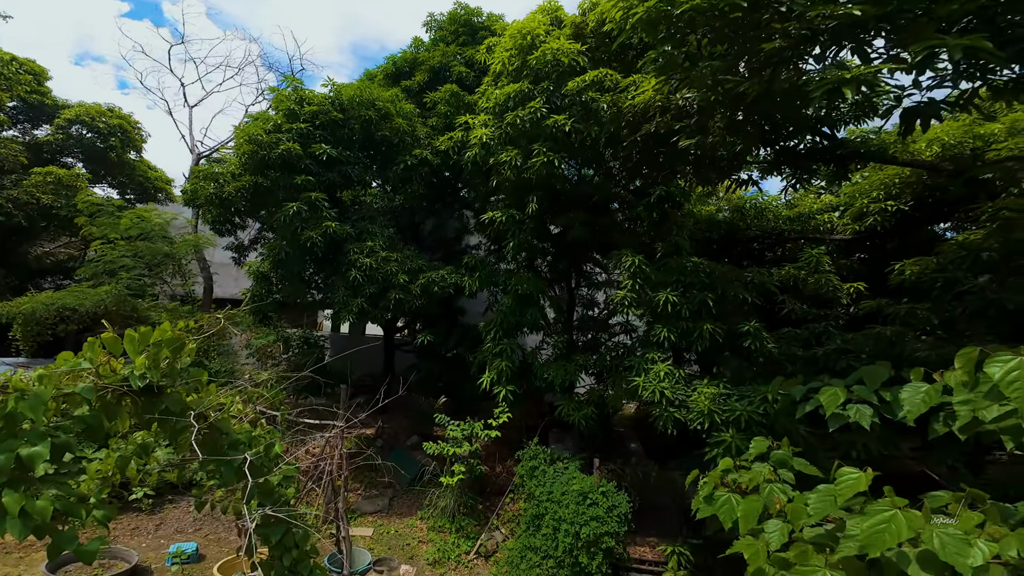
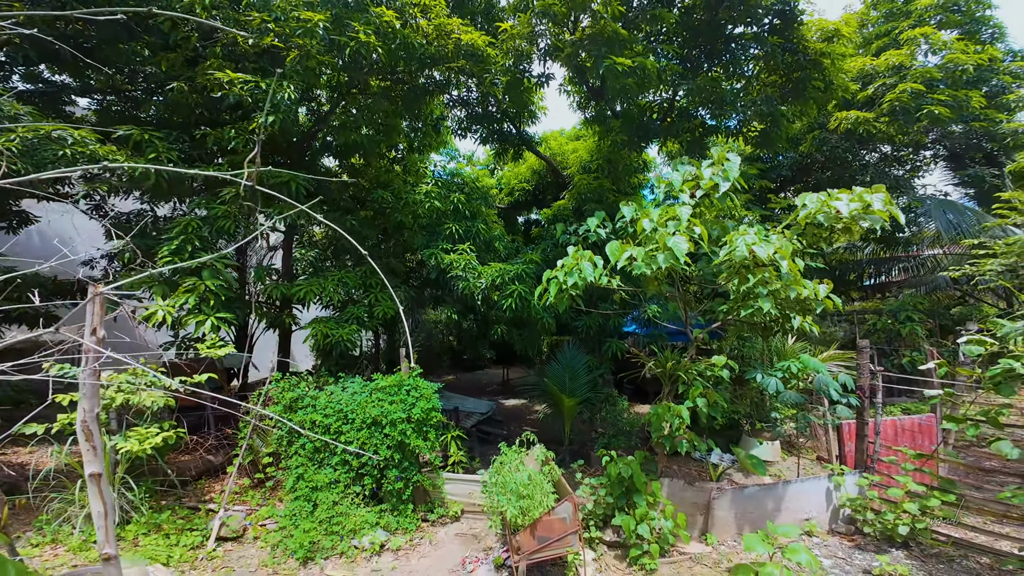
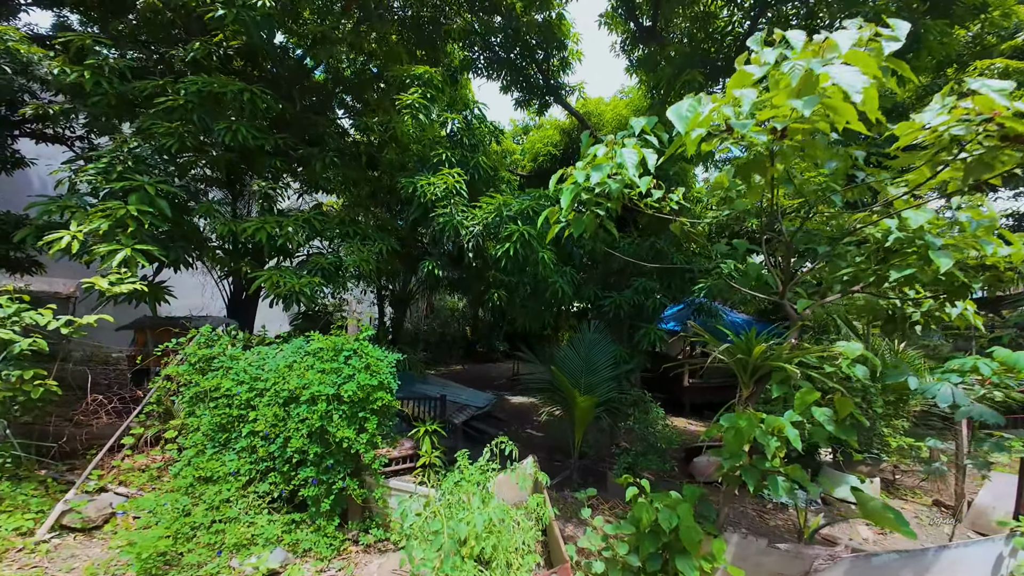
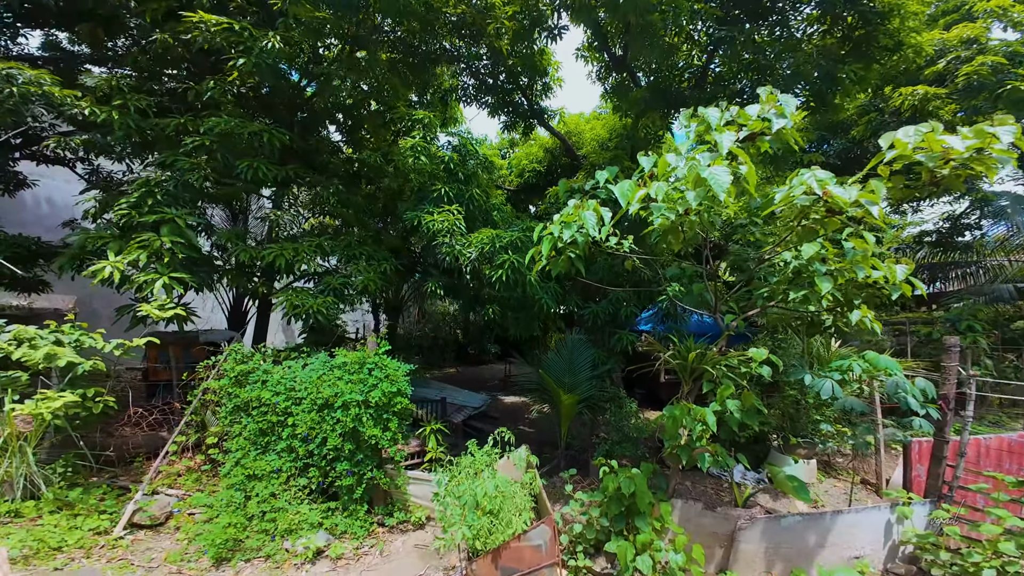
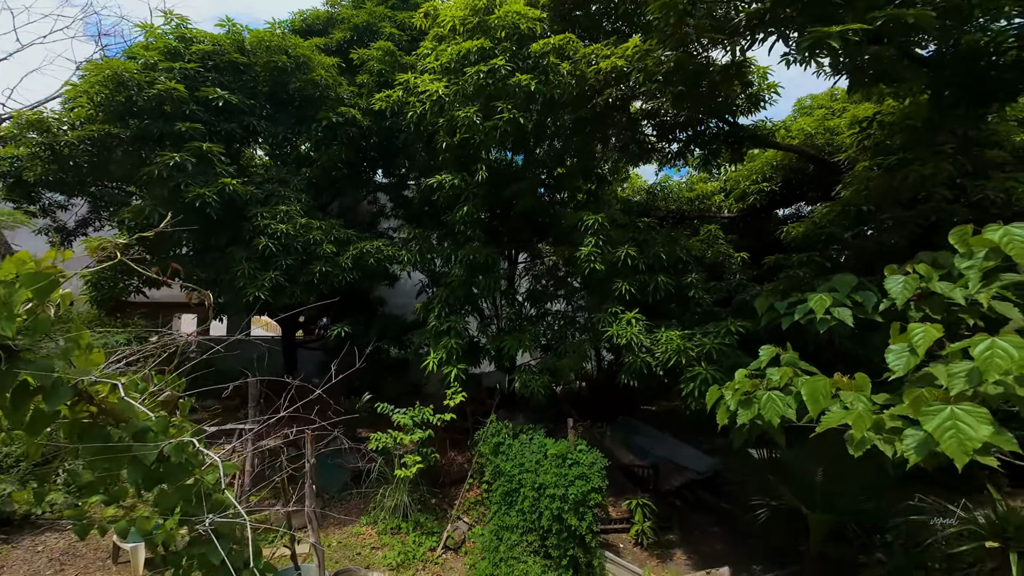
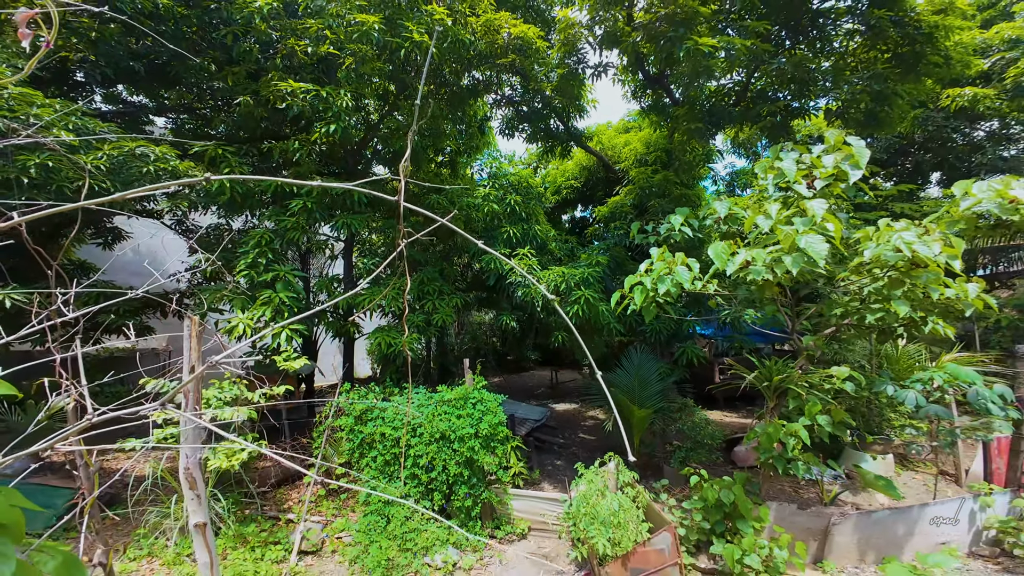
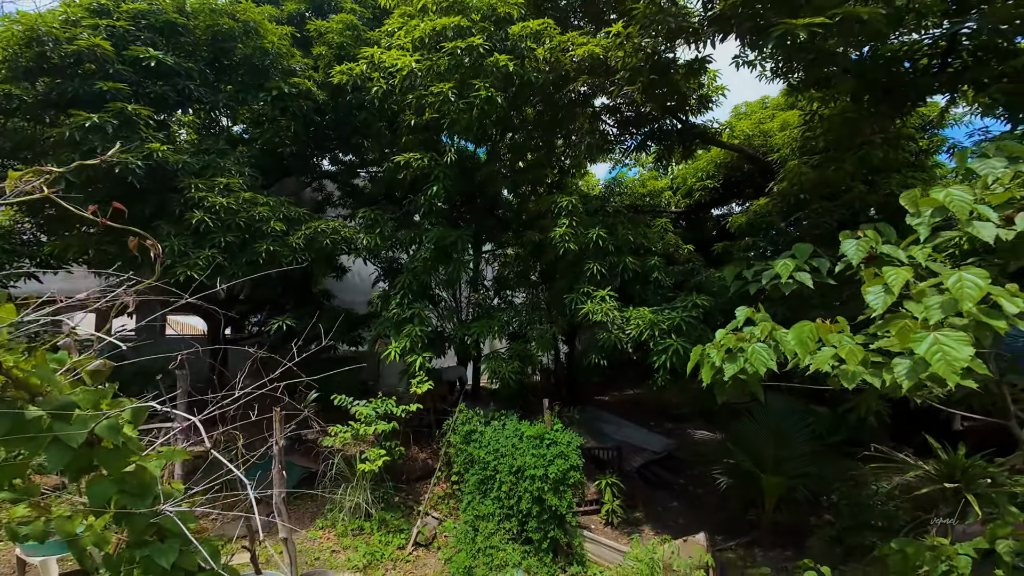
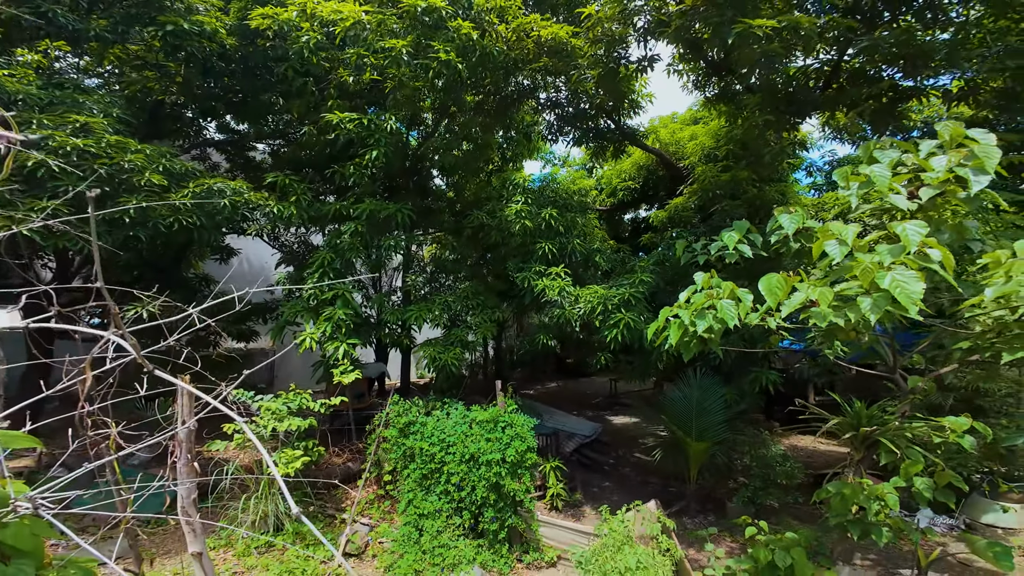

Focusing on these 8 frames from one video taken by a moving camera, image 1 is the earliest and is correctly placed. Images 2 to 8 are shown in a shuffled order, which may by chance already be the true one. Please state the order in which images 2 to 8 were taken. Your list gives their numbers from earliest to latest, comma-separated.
5, 7, 8, 6, 2, 4, 3
